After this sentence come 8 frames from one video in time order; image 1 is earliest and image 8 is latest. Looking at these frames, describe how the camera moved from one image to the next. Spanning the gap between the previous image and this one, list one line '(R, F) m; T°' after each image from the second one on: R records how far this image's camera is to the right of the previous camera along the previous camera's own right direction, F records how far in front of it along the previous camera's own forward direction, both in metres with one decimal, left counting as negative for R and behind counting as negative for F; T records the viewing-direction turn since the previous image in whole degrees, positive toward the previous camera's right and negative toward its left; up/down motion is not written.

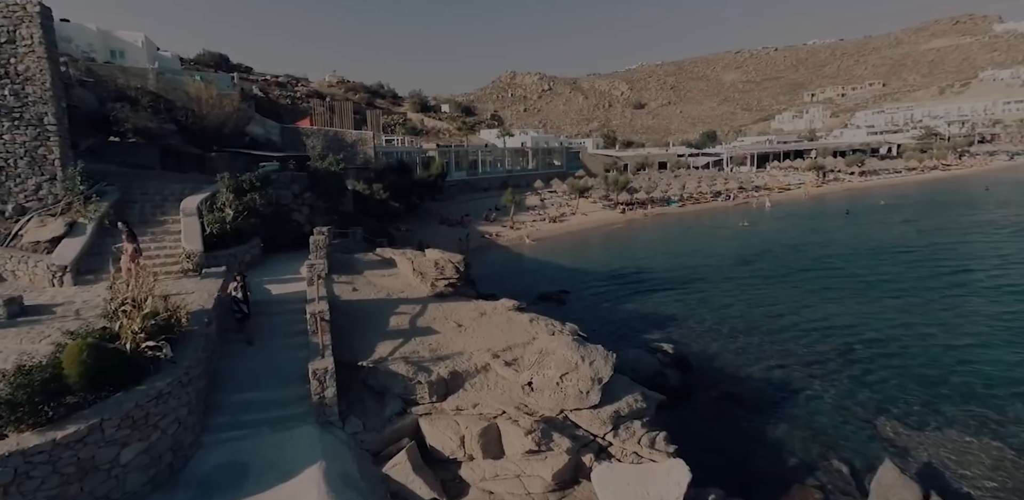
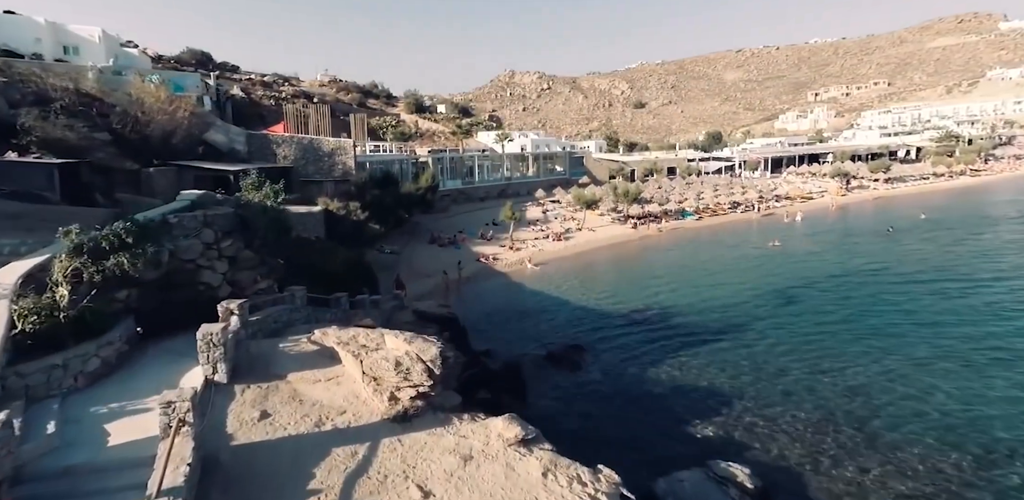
(0.0, +4.2) m; 0°
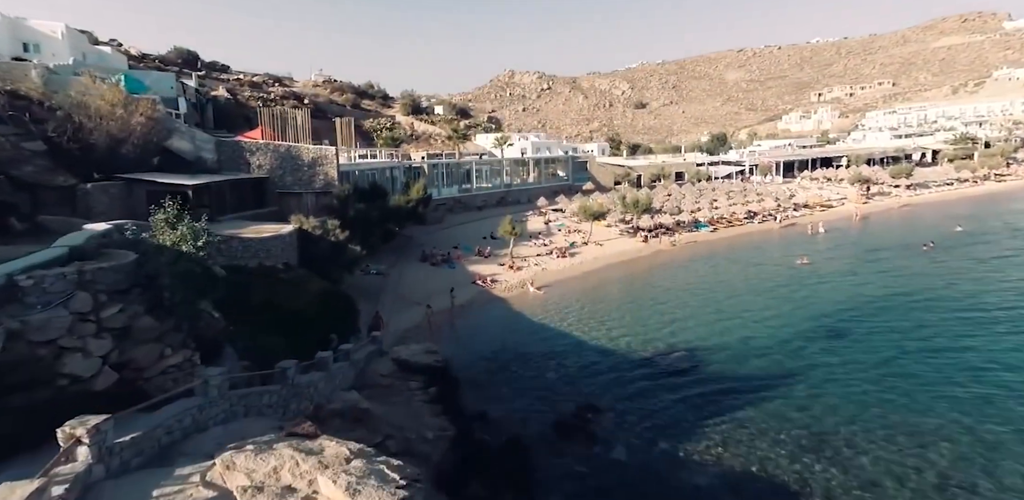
(0.0, +3.0) m; 0°
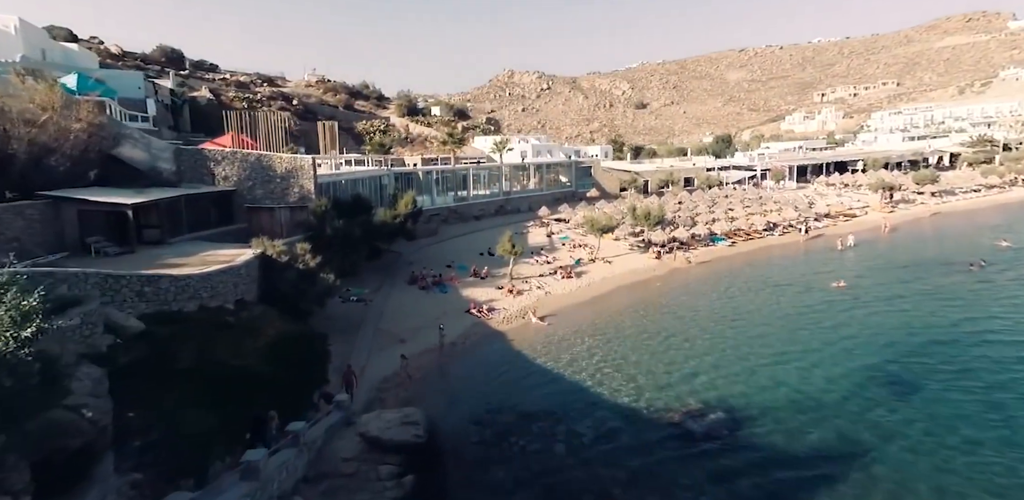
(0.0, +3.2) m; 0°
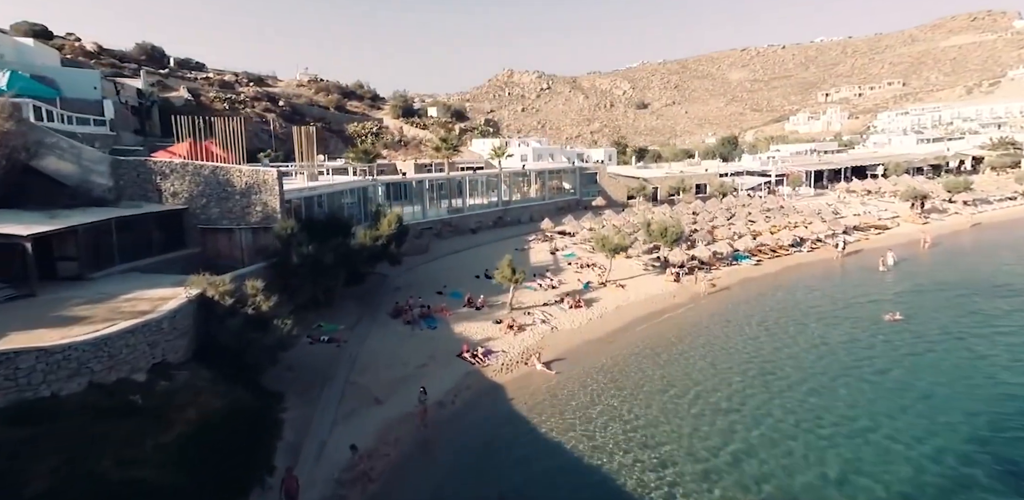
(0.0, +3.6) m; 0°
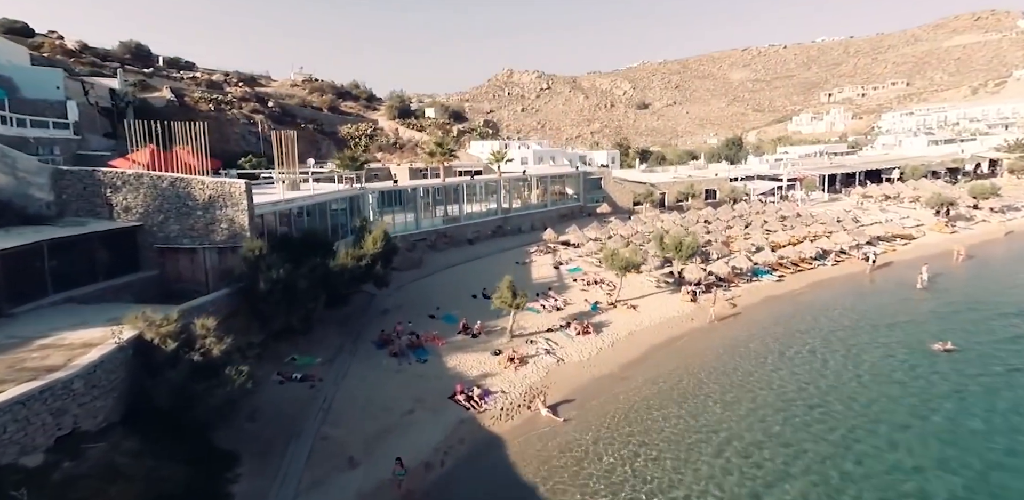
(0.0, +2.5) m; 0°
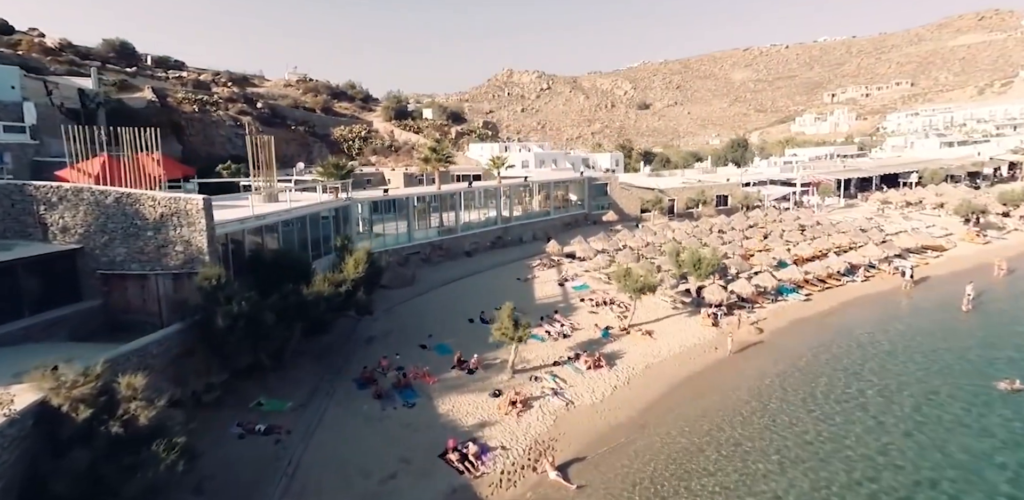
(-0.1, +2.5) m; 0°
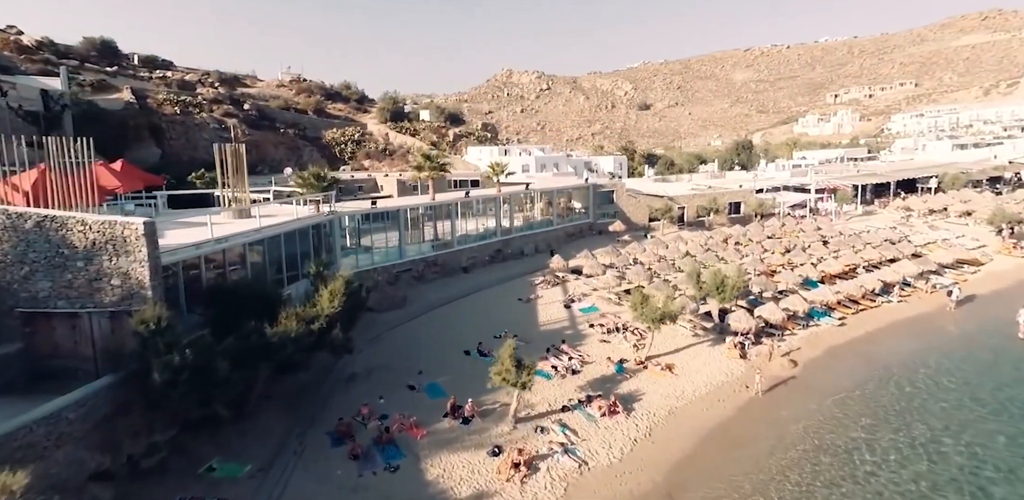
(-0.1, +2.6) m; 0°
